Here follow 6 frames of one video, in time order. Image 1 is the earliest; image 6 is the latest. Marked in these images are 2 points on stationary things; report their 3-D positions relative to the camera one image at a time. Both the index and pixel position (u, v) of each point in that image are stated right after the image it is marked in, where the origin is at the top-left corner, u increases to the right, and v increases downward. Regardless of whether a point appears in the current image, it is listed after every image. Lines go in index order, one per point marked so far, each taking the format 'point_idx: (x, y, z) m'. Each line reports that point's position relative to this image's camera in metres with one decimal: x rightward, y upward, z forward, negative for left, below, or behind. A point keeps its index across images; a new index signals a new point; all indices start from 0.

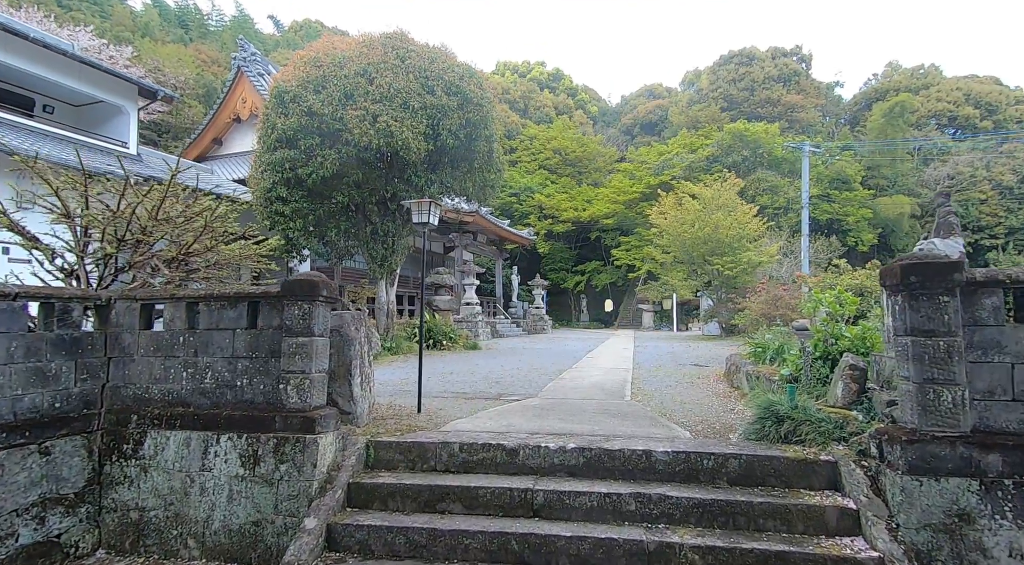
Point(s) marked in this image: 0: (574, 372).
0: (+0.8, -1.1, +8.2) m
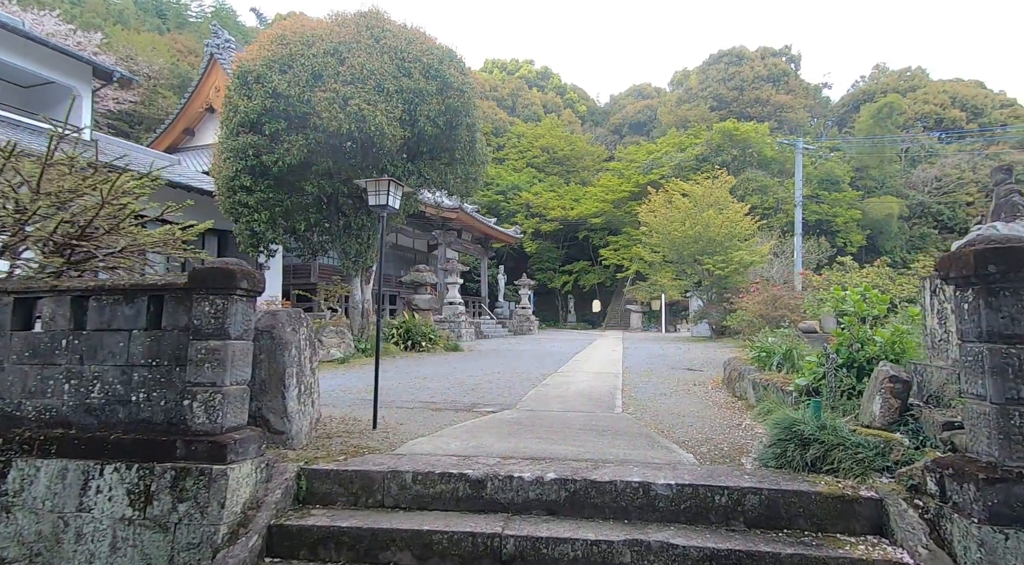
0: (+0.6, -1.1, +7.5) m
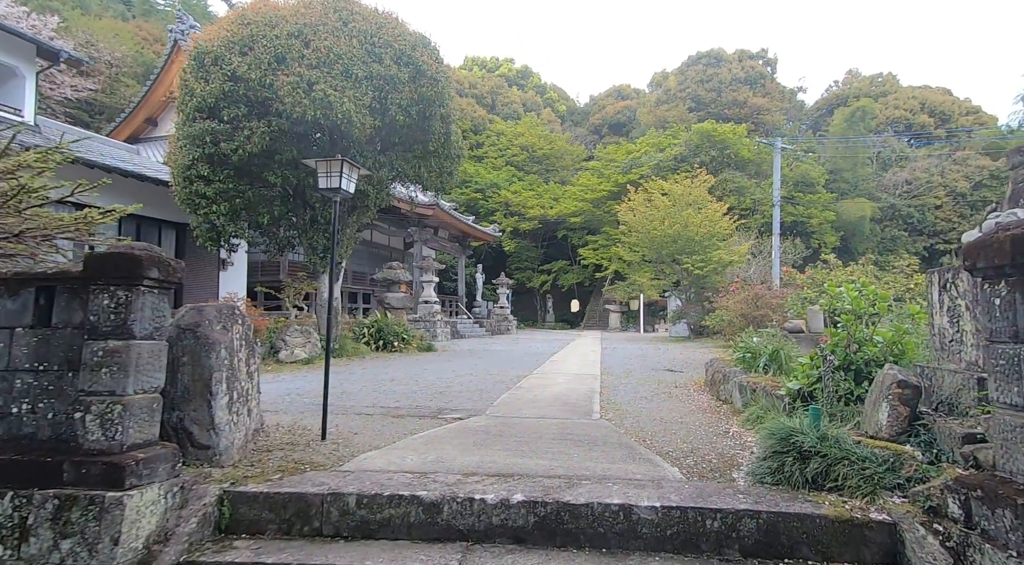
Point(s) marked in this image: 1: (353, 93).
0: (+0.3, -1.1, +7.1) m
1: (-2.2, +2.6, +8.7) m
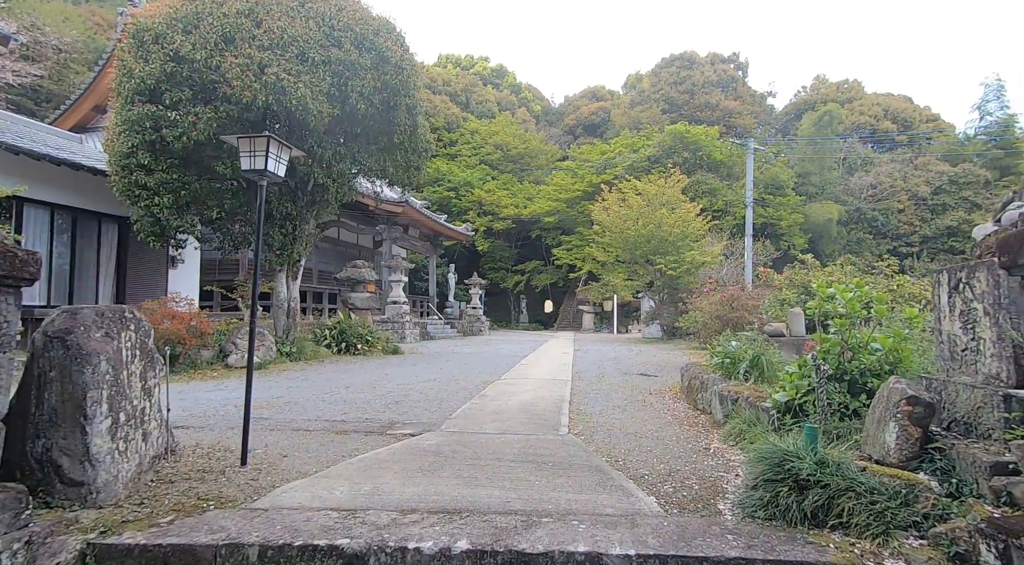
0: (-0.1, -1.1, +6.7) m
1: (-2.6, +2.6, +8.2) m
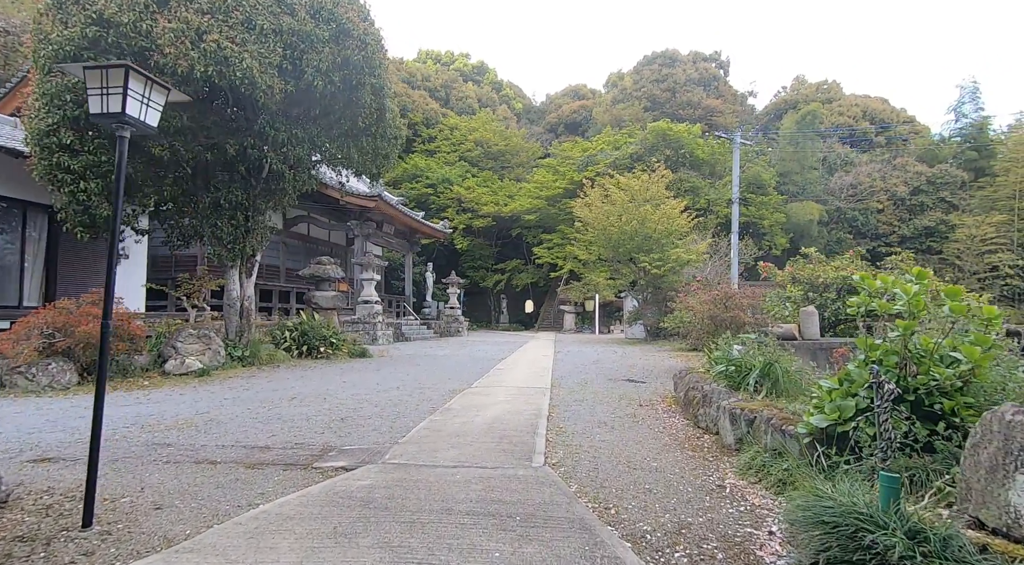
0: (-0.4, -1.0, +5.8) m
1: (-2.9, +2.6, +7.3) m
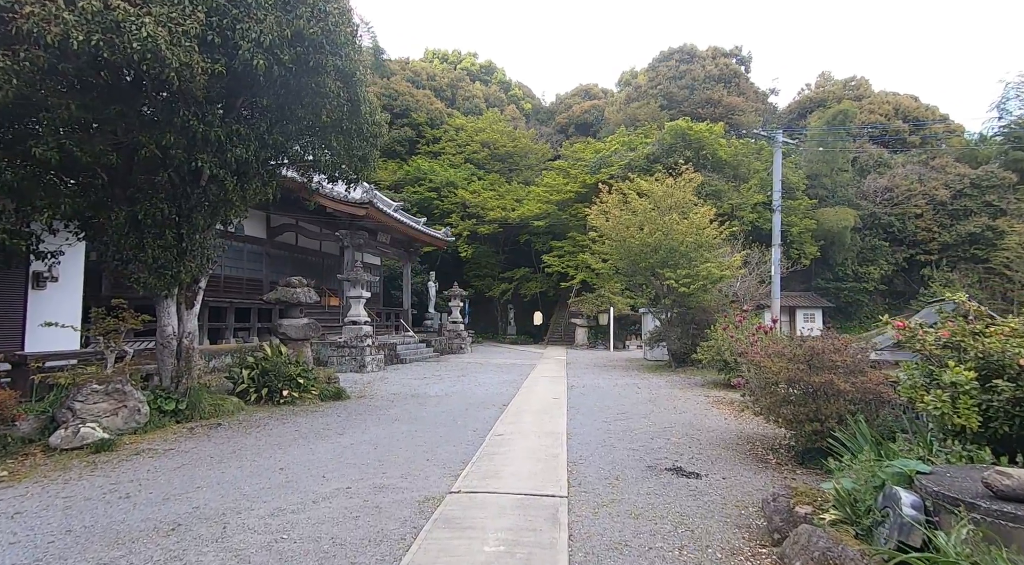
0: (-0.4, -1.5, +3.8) m
1: (-2.9, +2.2, +5.2) m
